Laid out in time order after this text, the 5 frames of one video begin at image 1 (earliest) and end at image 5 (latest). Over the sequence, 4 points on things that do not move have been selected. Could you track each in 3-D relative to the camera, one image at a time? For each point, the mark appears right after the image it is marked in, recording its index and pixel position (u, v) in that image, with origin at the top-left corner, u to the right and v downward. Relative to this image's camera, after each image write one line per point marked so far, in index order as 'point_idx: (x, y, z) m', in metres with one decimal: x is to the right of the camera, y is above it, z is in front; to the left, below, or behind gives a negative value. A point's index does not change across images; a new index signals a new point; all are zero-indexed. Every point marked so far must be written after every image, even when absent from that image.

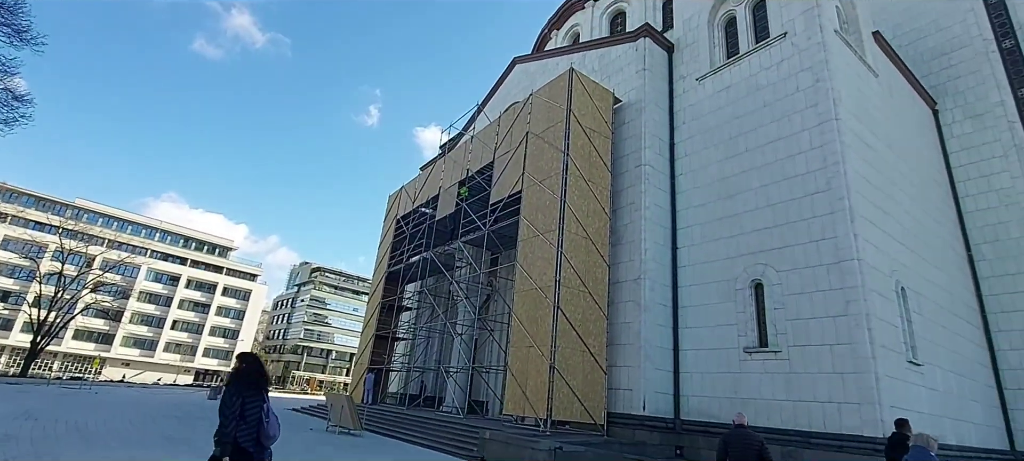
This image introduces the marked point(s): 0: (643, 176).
0: (+3.3, +1.4, +12.7) m
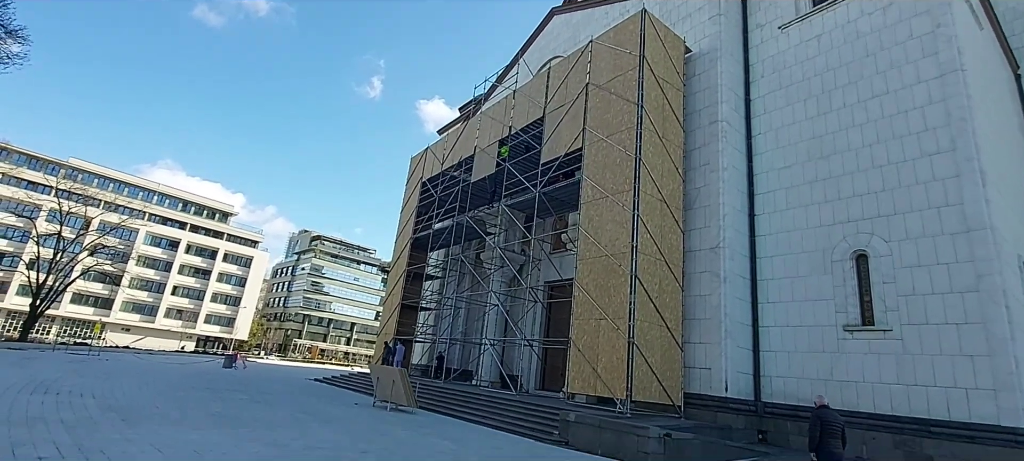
0: (+4.8, +2.2, +11.4) m
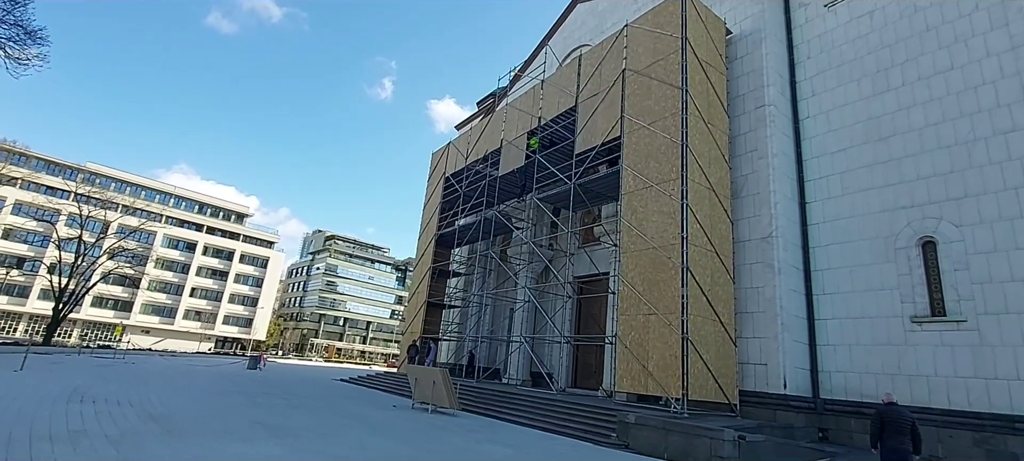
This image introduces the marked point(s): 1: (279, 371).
0: (+5.6, +2.5, +10.8) m
1: (-9.0, -5.4, +19.1) m
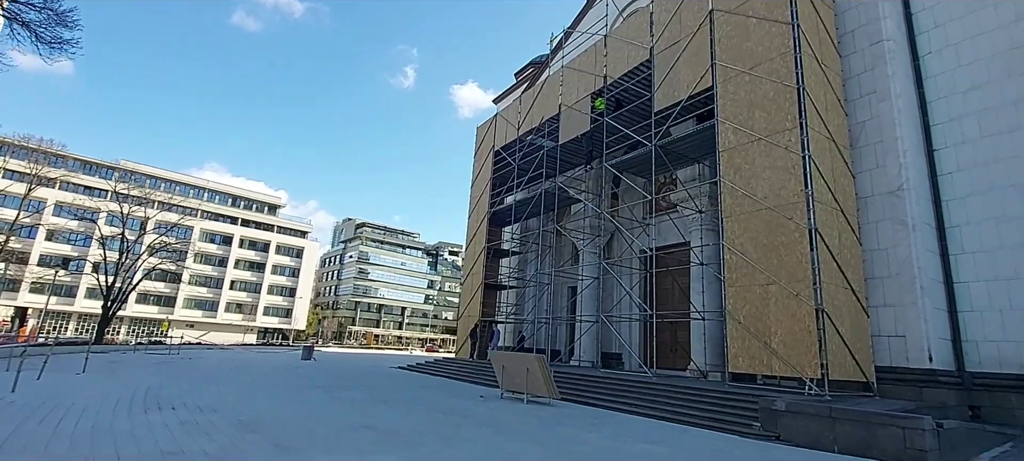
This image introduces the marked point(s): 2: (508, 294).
0: (+7.2, +3.4, +9.4) m
1: (-6.7, -4.9, +18.6) m
2: (-0.1, -2.5, +19.5) m
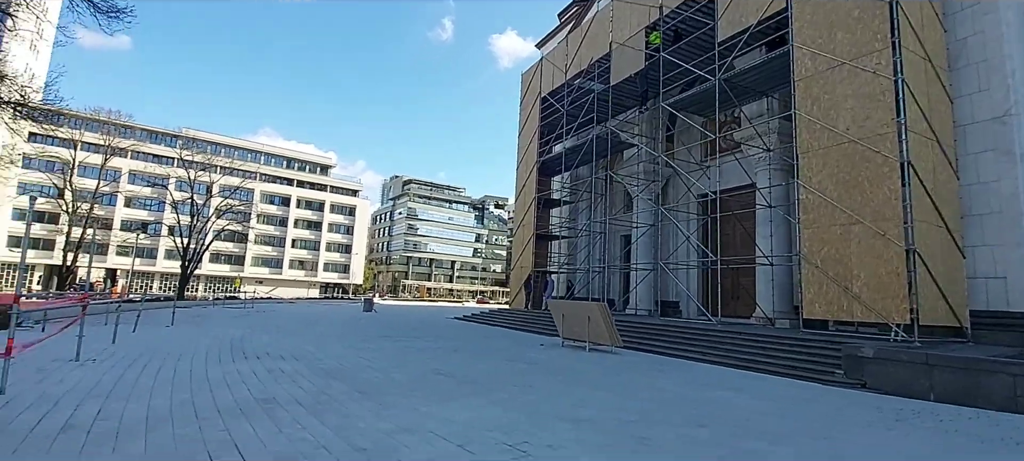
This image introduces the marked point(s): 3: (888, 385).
0: (+8.0, +4.5, +8.1) m
1: (-4.6, -3.2, +19.2) m
2: (+1.9, -0.5, +19.3) m
3: (+4.4, -1.8, +5.7) m
